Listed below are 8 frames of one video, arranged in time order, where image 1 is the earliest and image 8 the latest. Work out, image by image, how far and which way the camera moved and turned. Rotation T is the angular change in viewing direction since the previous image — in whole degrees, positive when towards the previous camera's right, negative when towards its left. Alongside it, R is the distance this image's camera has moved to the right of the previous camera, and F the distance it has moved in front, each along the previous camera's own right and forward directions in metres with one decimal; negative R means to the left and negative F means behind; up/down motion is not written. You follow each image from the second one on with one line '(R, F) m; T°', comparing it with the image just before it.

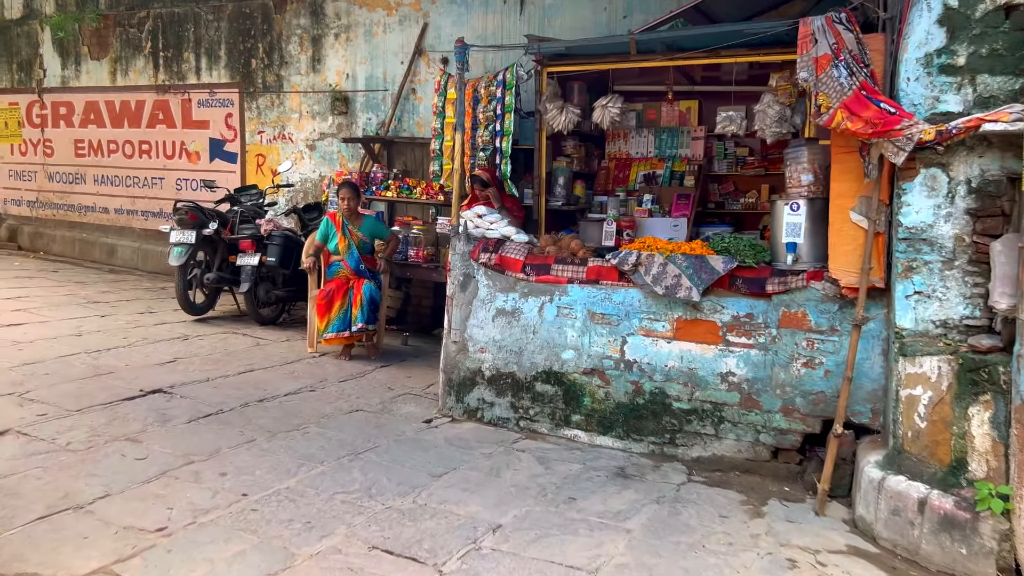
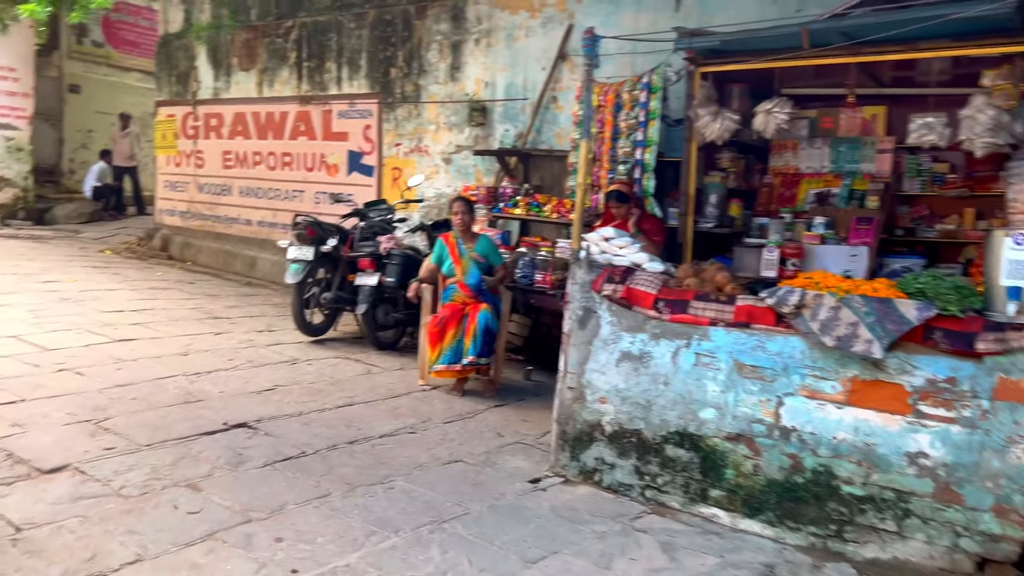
(+0.1, +0.7) m; -11°
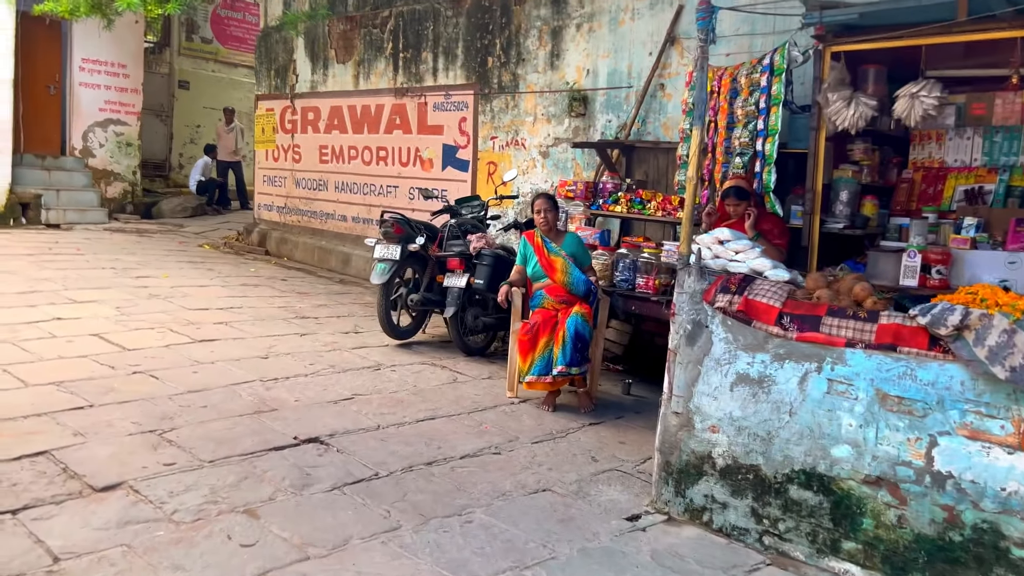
(0.0, +0.5) m; -7°
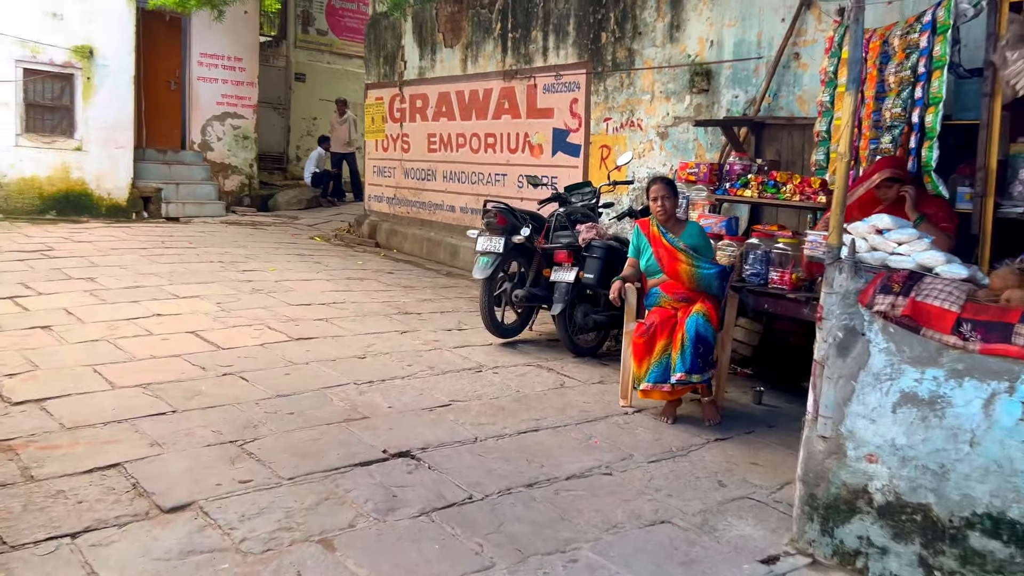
(0.0, +0.5) m; -8°
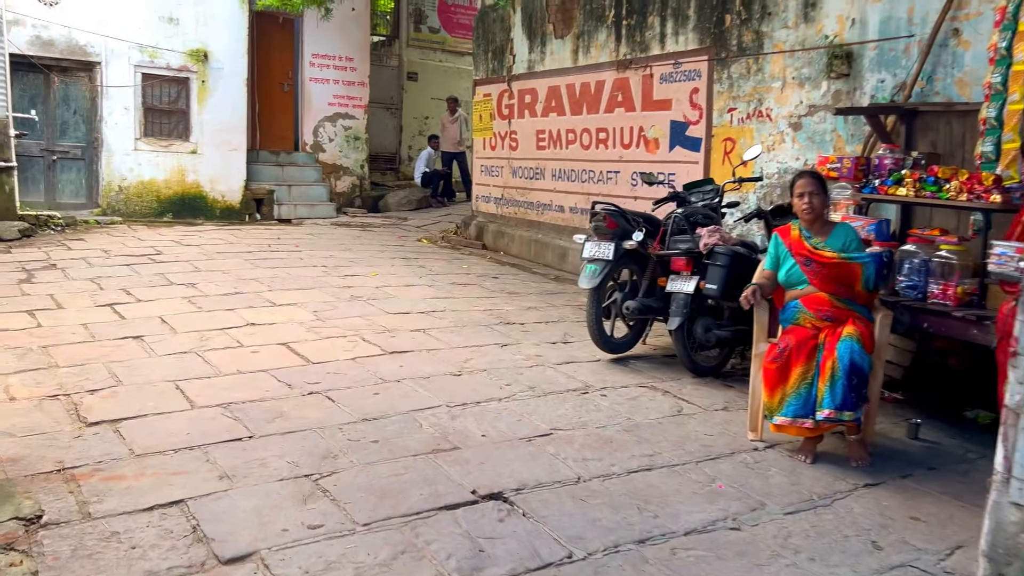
(0.0, +0.5) m; -8°
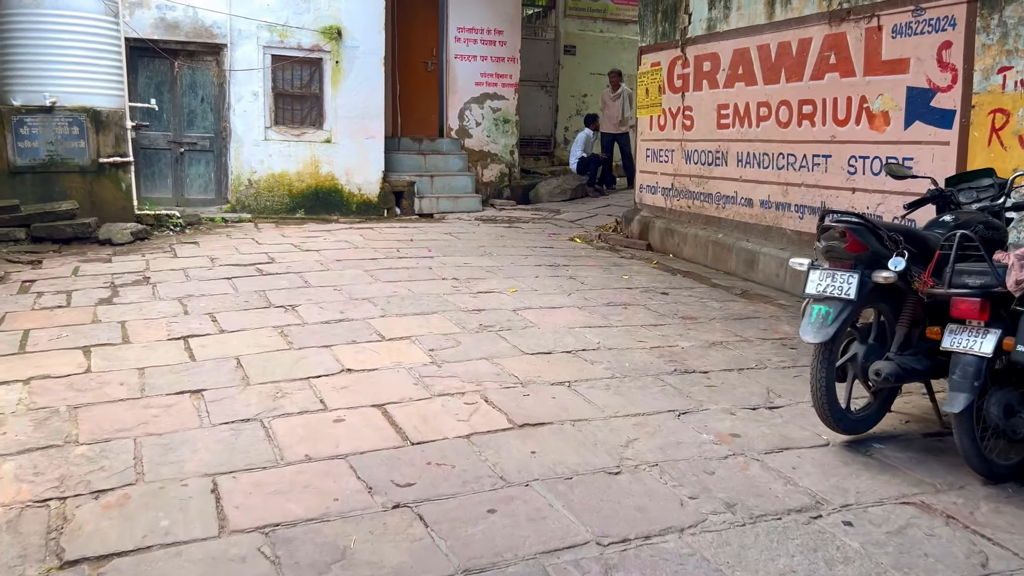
(-0.1, +1.4) m; -11°
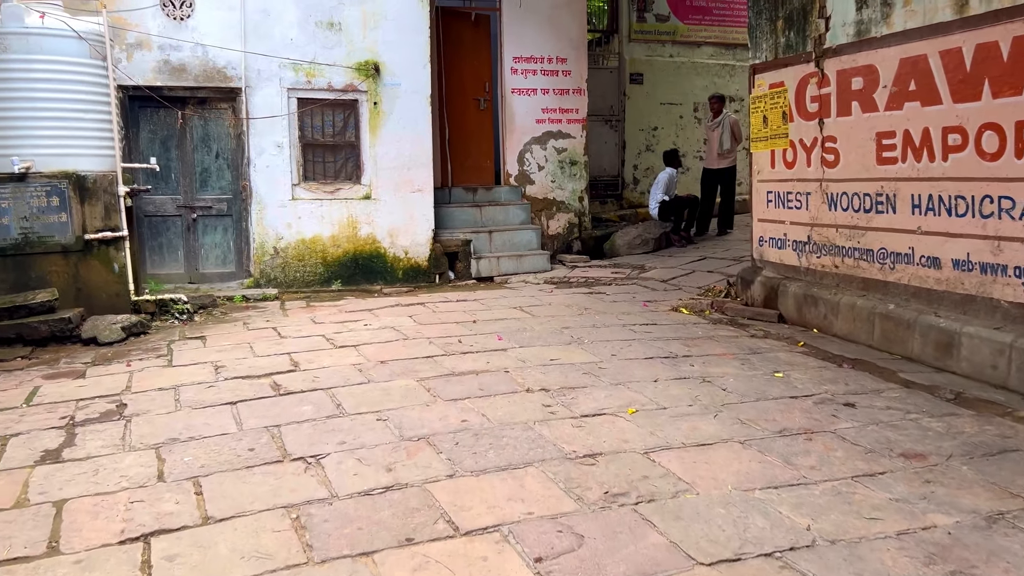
(-0.3, +1.7) m; -3°
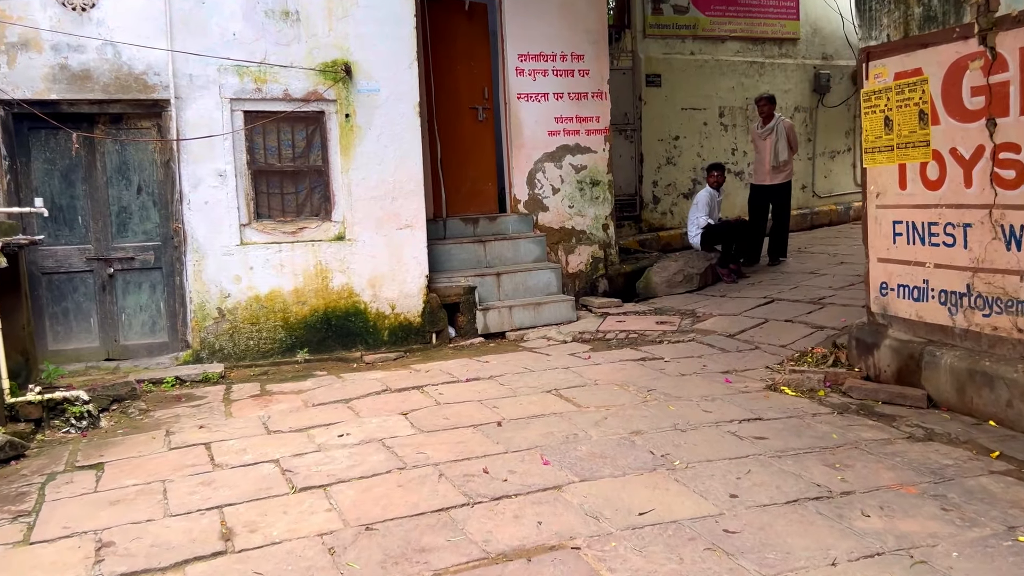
(-0.3, +1.8) m; +1°
